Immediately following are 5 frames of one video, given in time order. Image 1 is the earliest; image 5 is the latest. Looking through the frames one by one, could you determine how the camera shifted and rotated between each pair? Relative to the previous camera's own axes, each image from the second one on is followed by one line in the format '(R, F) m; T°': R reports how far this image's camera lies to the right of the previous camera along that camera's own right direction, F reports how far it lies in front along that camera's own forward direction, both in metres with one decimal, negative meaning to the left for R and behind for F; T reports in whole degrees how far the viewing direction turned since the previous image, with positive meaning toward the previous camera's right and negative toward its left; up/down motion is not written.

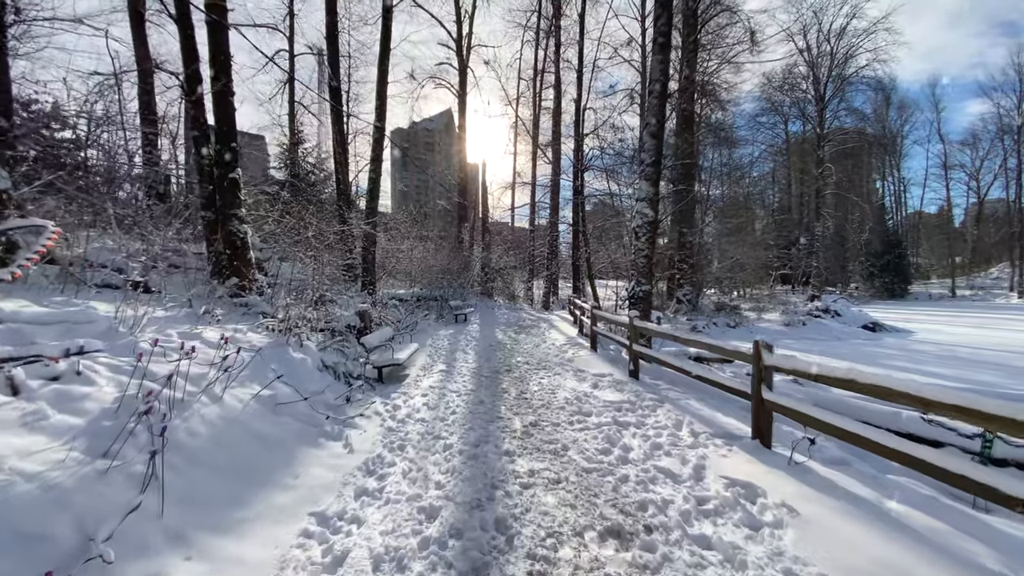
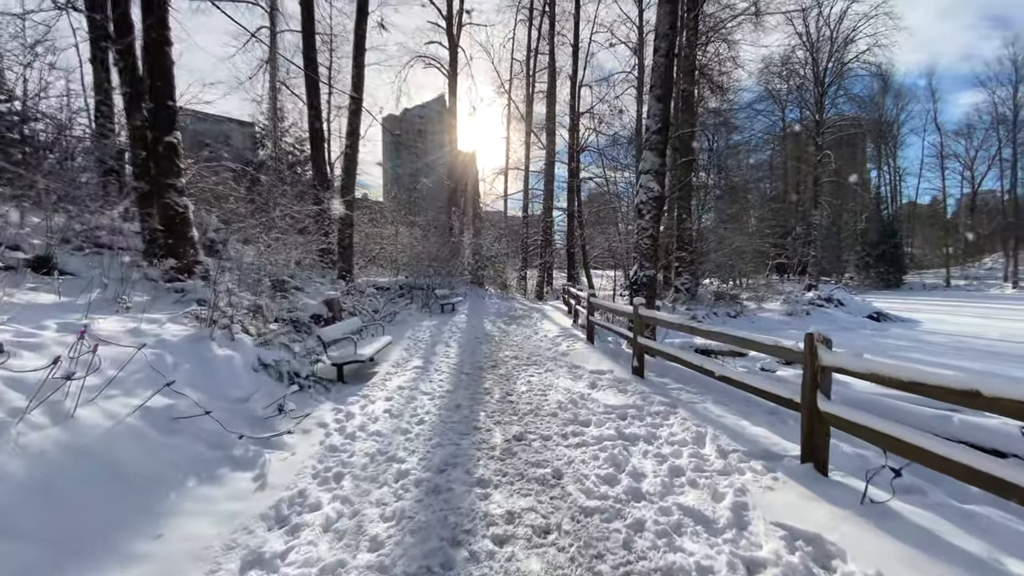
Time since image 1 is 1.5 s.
(+0.1, +1.0) m; +1°
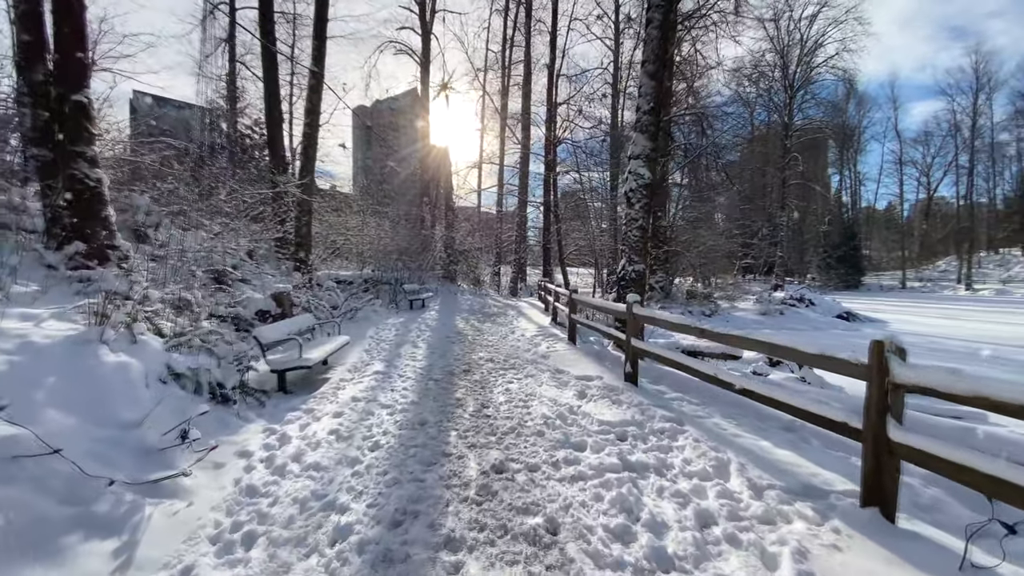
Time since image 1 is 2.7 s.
(-0.1, +0.8) m; +3°
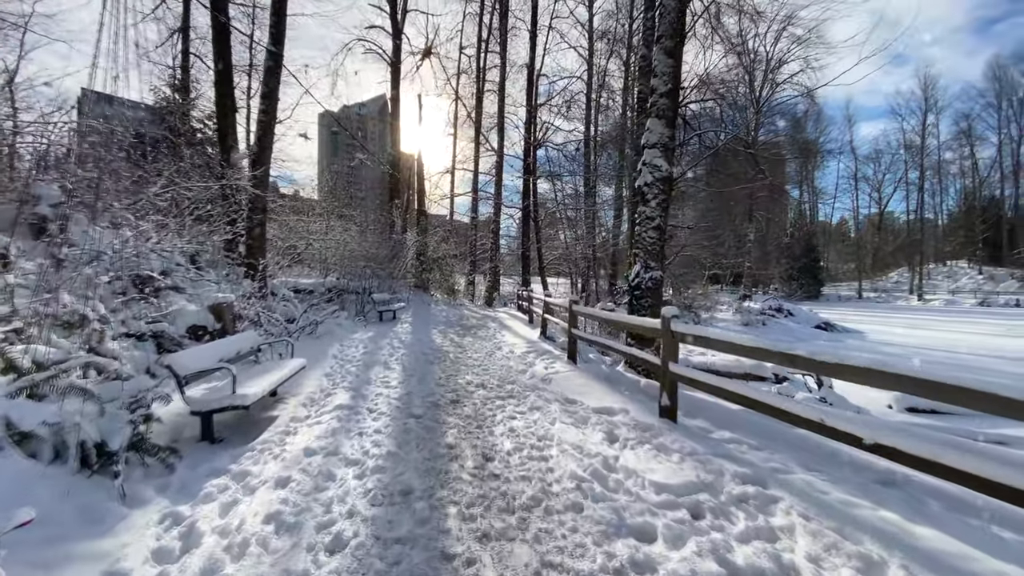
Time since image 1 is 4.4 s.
(-0.3, +1.1) m; +4°
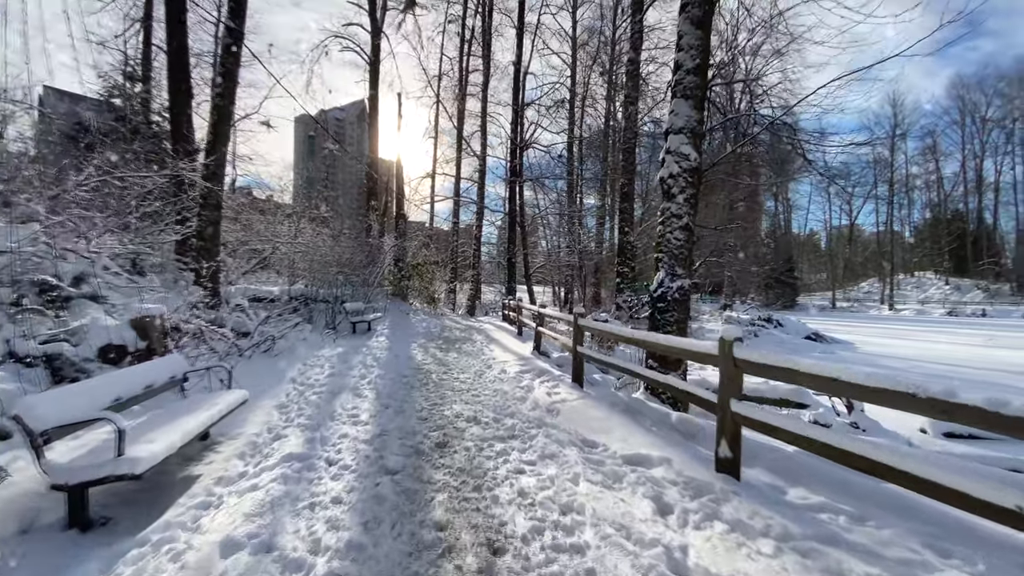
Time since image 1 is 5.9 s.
(-0.2, +1.0) m; +3°
